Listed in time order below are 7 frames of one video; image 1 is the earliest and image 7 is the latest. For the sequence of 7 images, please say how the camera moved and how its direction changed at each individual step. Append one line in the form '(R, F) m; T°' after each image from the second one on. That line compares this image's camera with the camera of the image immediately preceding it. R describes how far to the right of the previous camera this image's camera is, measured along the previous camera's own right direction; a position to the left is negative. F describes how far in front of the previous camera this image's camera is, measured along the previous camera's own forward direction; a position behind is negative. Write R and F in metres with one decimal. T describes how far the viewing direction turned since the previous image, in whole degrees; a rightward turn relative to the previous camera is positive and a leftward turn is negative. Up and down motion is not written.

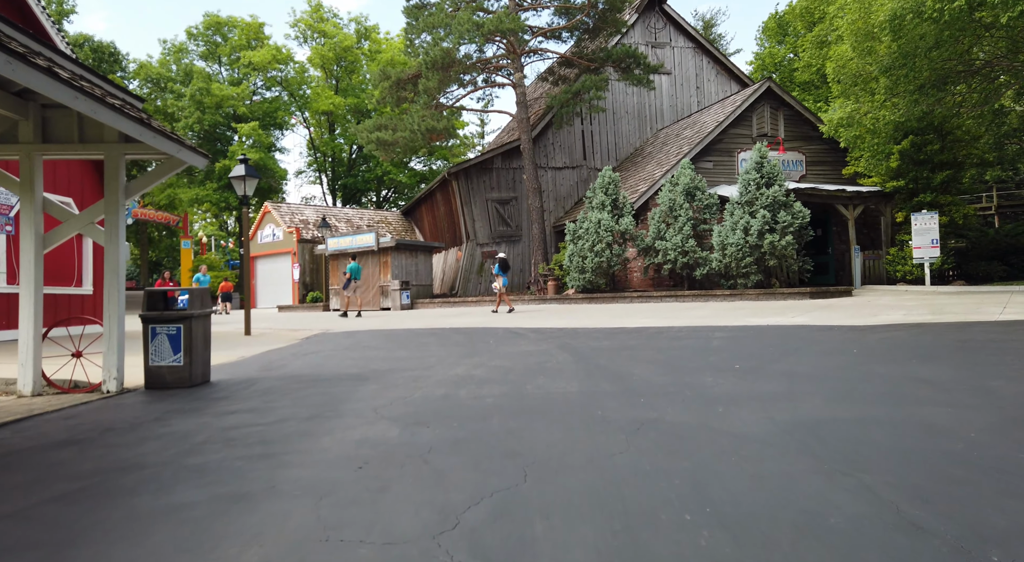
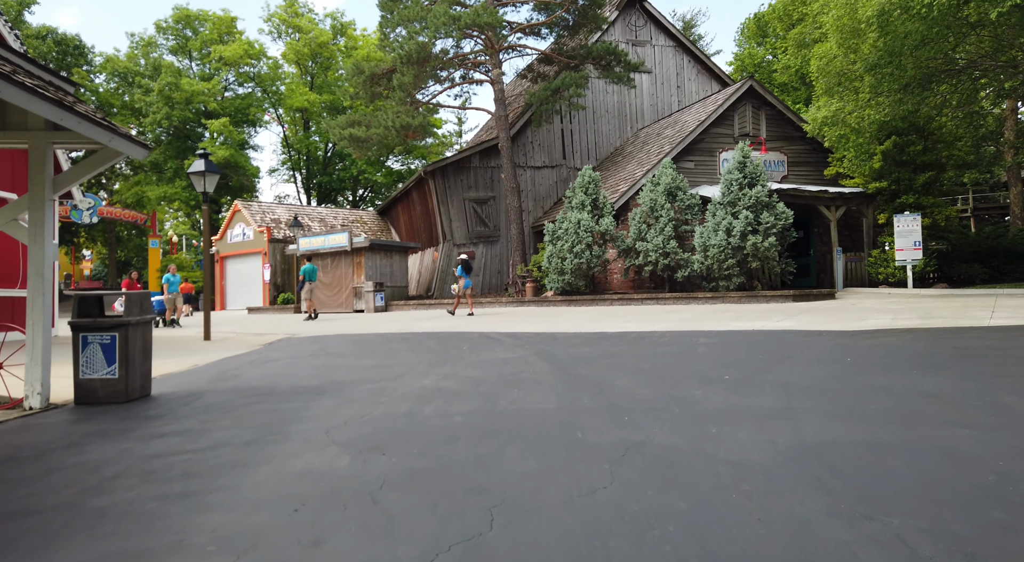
(+0.1, +0.5) m; +2°
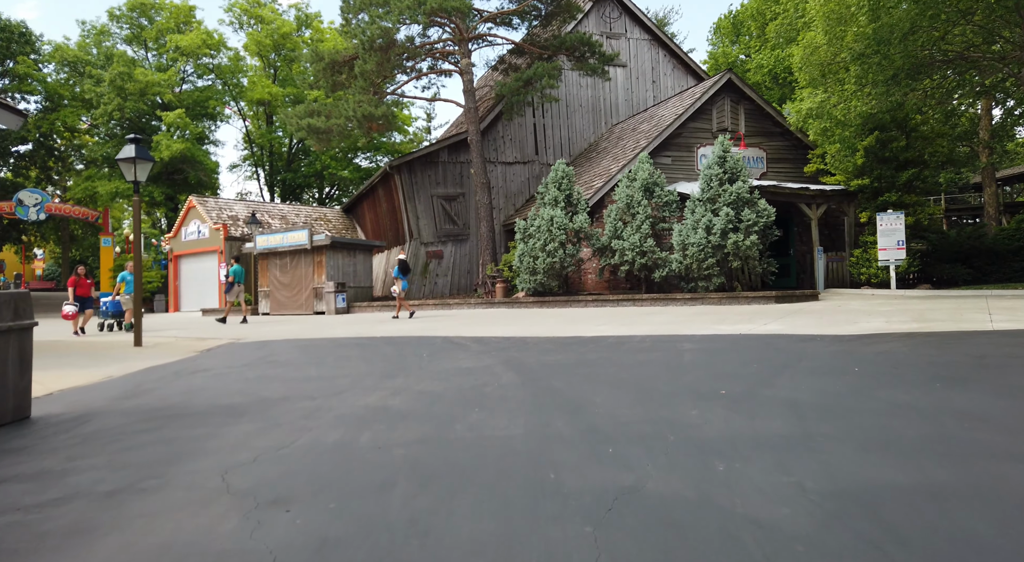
(+0.1, +1.0) m; +2°
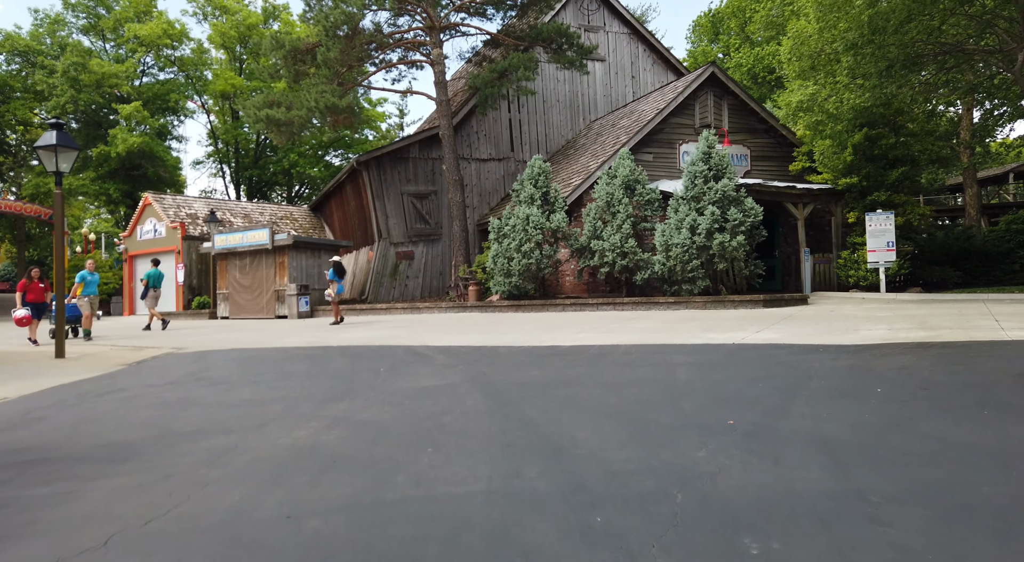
(+0.1, +1.0) m; +2°
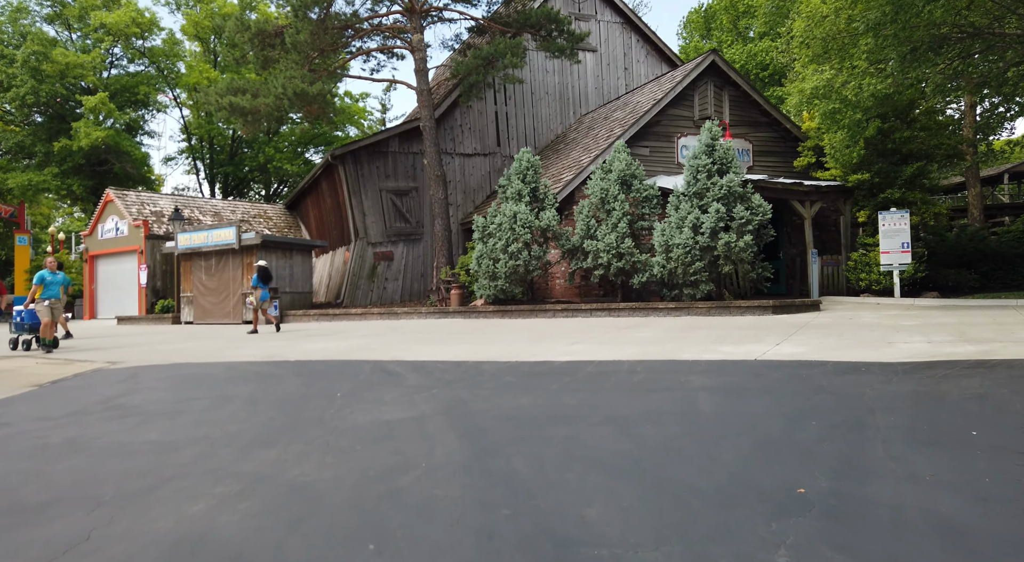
(0.0, +1.3) m; +1°
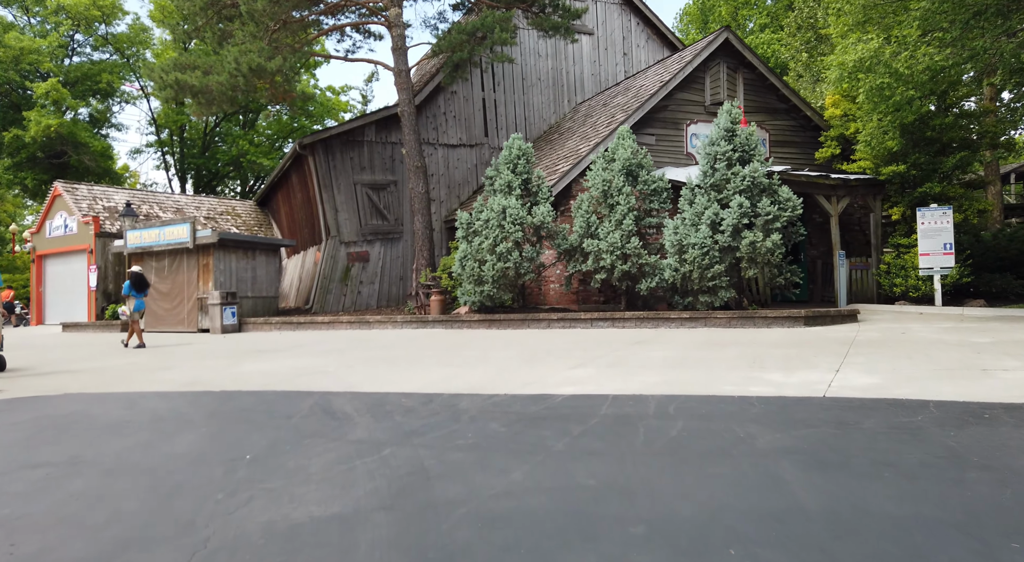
(0.0, +1.9) m; +1°
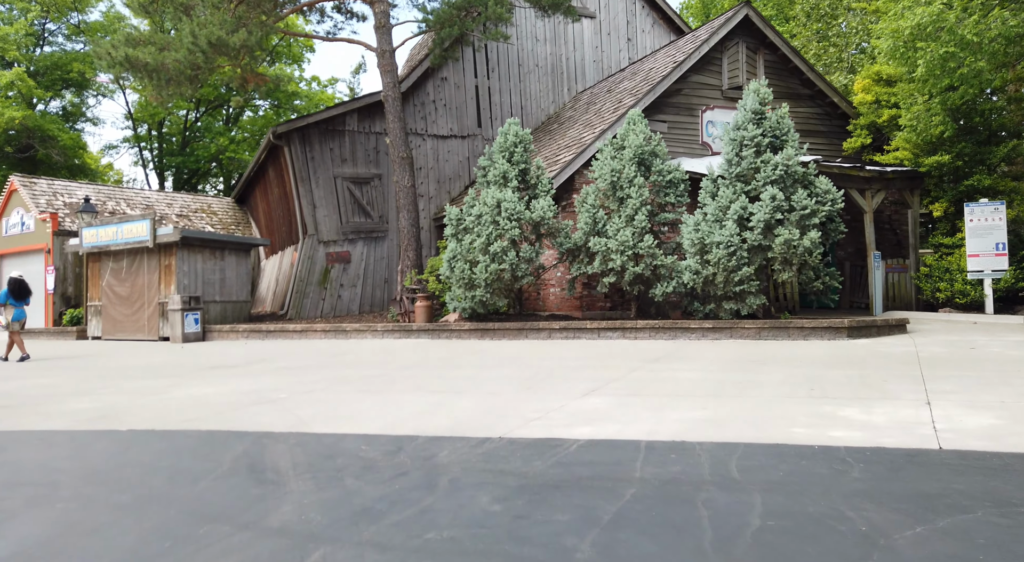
(0.0, +1.6) m; +1°
